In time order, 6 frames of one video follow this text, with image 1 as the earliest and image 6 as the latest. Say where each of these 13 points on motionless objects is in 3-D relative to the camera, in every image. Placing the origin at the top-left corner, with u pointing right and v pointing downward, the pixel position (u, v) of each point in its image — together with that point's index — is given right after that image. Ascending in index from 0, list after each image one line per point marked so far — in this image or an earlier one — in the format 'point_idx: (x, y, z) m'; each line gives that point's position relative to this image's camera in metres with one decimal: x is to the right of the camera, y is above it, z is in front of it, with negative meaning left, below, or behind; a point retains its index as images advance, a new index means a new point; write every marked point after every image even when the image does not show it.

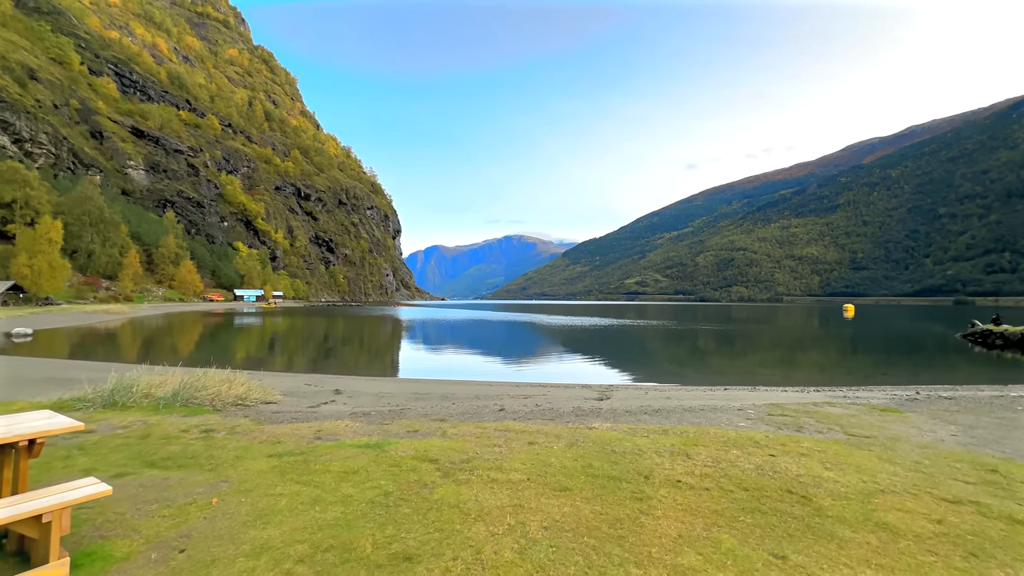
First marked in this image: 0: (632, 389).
0: (+5.1, -4.1, +17.8) m
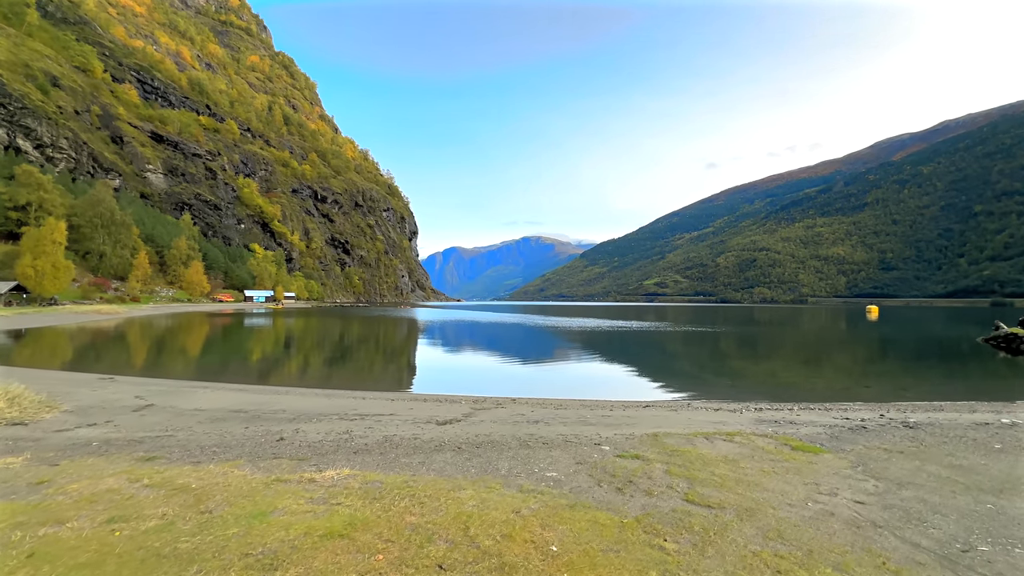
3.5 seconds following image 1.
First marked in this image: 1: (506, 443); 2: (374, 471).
0: (+0.6, -3.9, +14.4) m
1: (-0.1, -3.3, +9.4) m
2: (-2.2, -3.0, +7.2) m
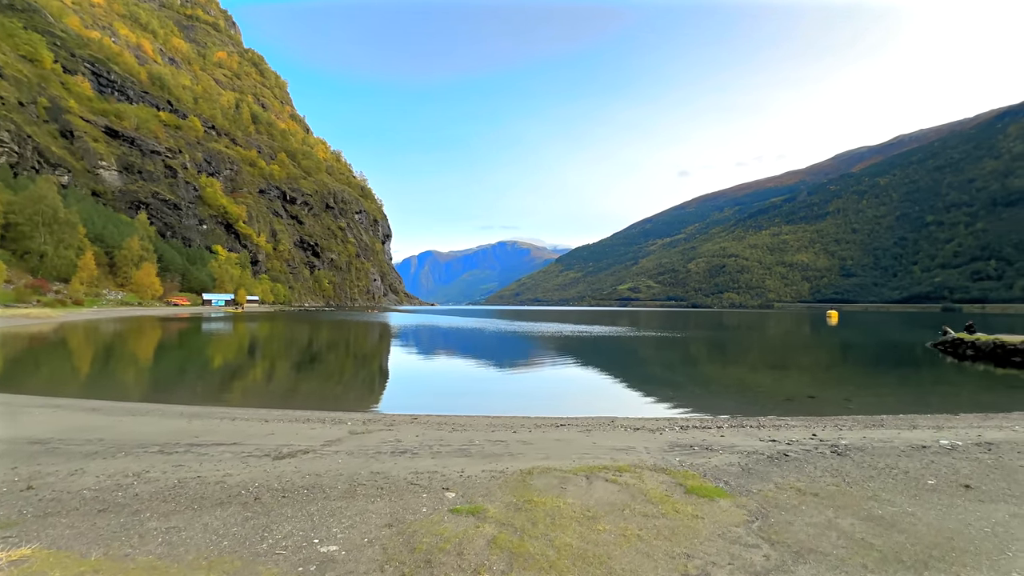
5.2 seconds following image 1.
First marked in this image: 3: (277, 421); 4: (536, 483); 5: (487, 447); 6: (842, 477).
0: (-2.5, -3.9, +12.4) m
1: (-2.9, -3.3, +7.3) m
2: (-4.9, -2.9, +5.0) m
3: (-6.9, -3.9, +13.1) m
4: (+0.4, -3.2, +7.4) m
5: (-0.5, -3.6, +10.2) m
6: (+5.8, -3.3, +7.8) m
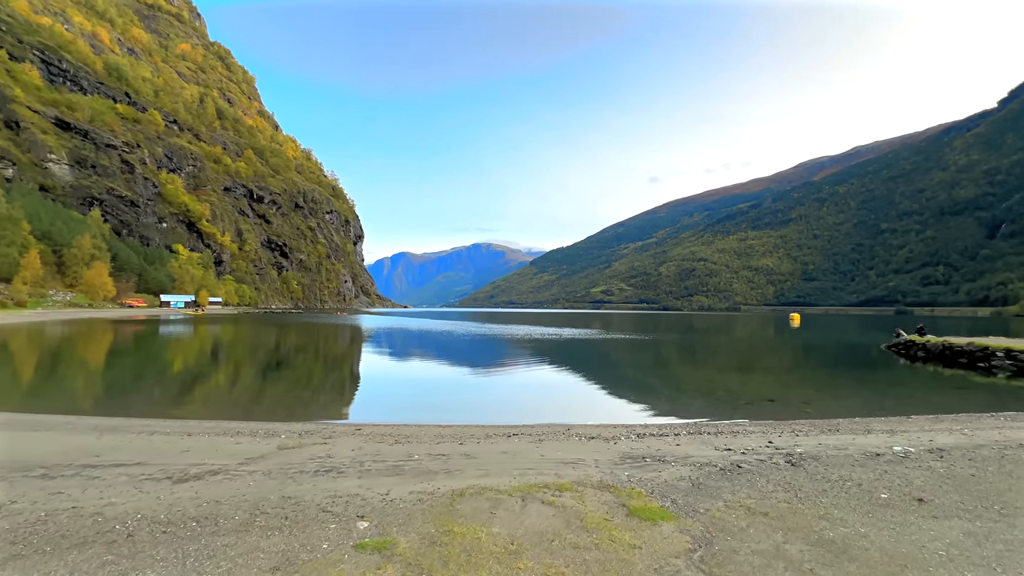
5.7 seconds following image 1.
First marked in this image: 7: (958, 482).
0: (-3.9, -4.0, +11.4) m
1: (-4.0, -3.3, +6.3) m
2: (-5.8, -2.9, +3.9) m
3: (-8.3, -3.9, +11.9) m
4: (-0.7, -3.2, +6.6) m
5: (-1.7, -3.7, +9.4) m
6: (+4.6, -3.3, +7.3) m
7: (+7.7, -3.3, +7.6) m
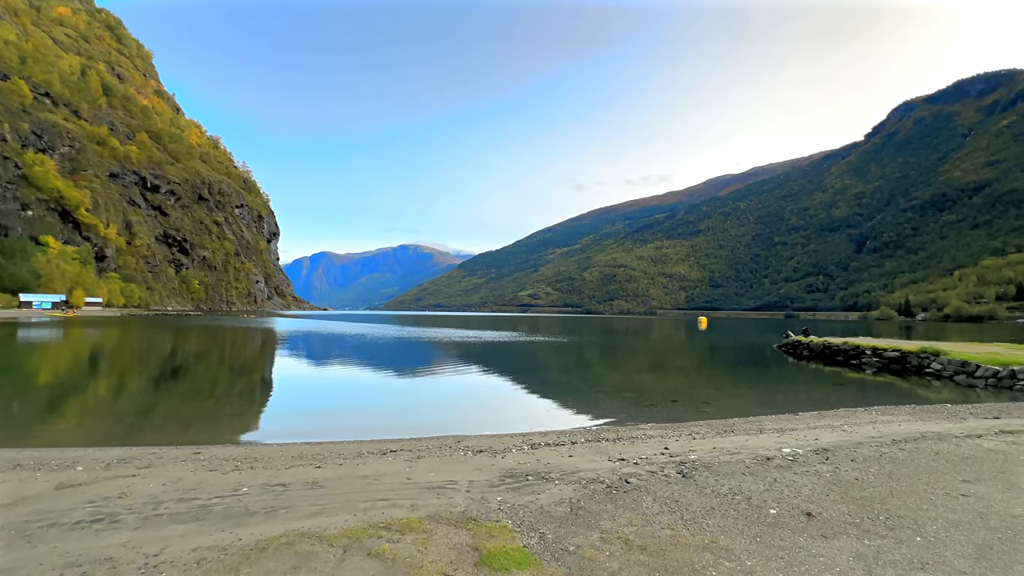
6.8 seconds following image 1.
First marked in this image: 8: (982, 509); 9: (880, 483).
0: (-6.6, -3.8, +9.1) m
1: (-5.9, -3.0, +4.0) m
2: (-7.4, -2.6, +1.4) m
3: (-11.1, -3.6, +8.8) m
4: (-2.7, -3.0, +4.8) m
5: (-4.2, -3.4, +7.4) m
6: (+2.4, -3.2, +6.4) m
7: (+5.3, -3.2, +7.2) m
8: (+6.7, -3.1, +6.3) m
9: (+6.1, -3.2, +7.4) m
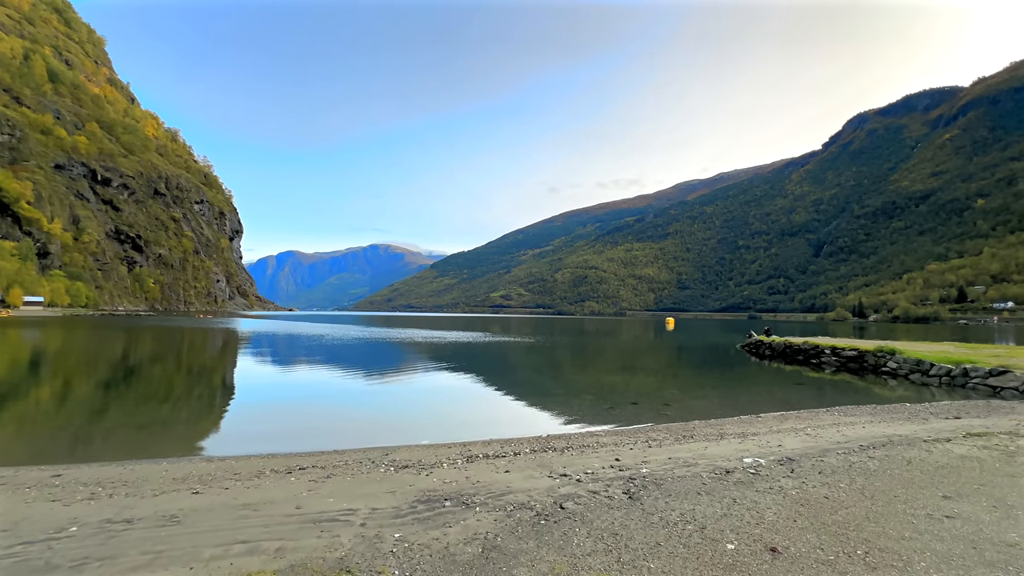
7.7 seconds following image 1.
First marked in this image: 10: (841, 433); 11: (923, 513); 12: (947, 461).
0: (-8.0, -3.5, +7.2) m
1: (-7.0, -2.7, +2.2) m
2: (-8.2, -2.3, -0.5) m
3: (-12.5, -3.4, +6.7) m
4: (-3.8, -2.8, +3.2) m
5: (-5.4, -3.2, +5.7) m
6: (+1.2, -3.0, +5.1) m
7: (+4.1, -3.0, +6.1) m
8: (+5.5, -2.9, +5.3) m
9: (+4.9, -3.1, +6.4) m
10: (+8.8, -3.9, +11.9) m
11: (+5.5, -3.0, +5.9) m
12: (+8.2, -3.3, +8.4) m
